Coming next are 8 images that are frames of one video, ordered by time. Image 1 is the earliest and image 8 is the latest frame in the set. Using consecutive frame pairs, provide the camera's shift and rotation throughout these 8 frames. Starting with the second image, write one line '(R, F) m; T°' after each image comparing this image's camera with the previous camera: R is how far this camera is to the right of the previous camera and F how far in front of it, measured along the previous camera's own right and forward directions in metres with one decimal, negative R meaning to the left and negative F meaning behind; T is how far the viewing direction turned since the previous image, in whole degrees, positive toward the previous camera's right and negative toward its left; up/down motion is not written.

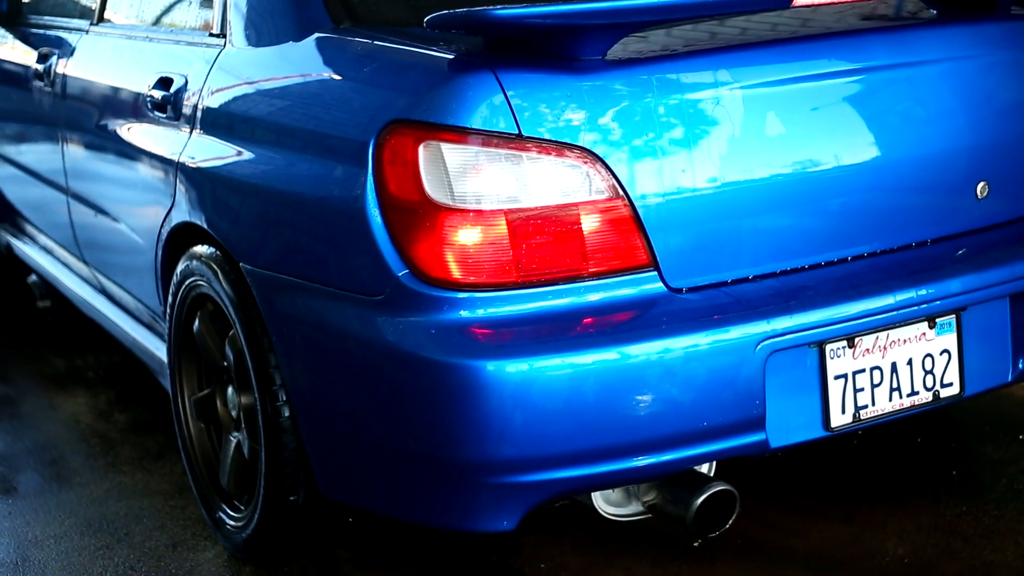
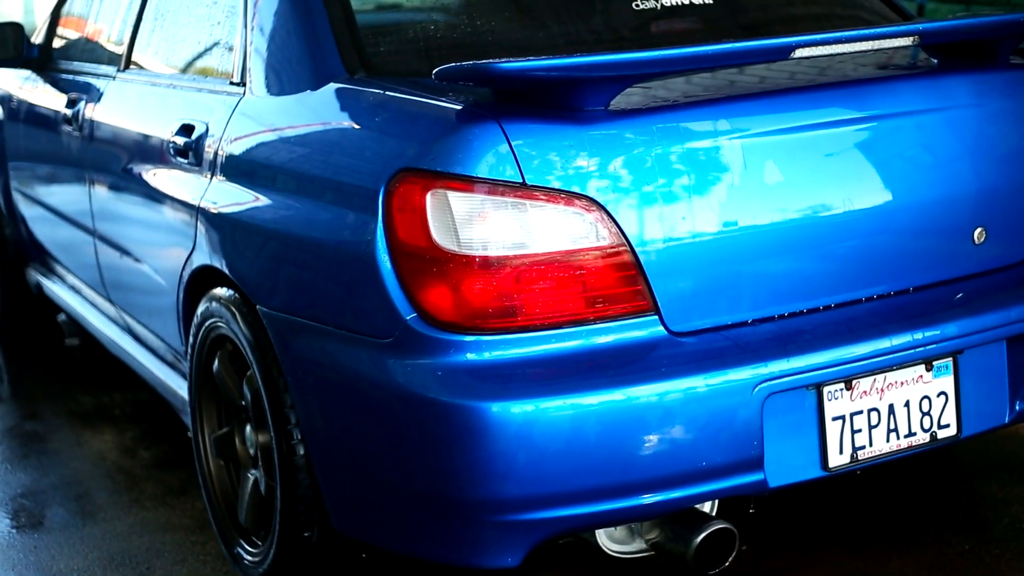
(0.0, -0.1) m; -1°
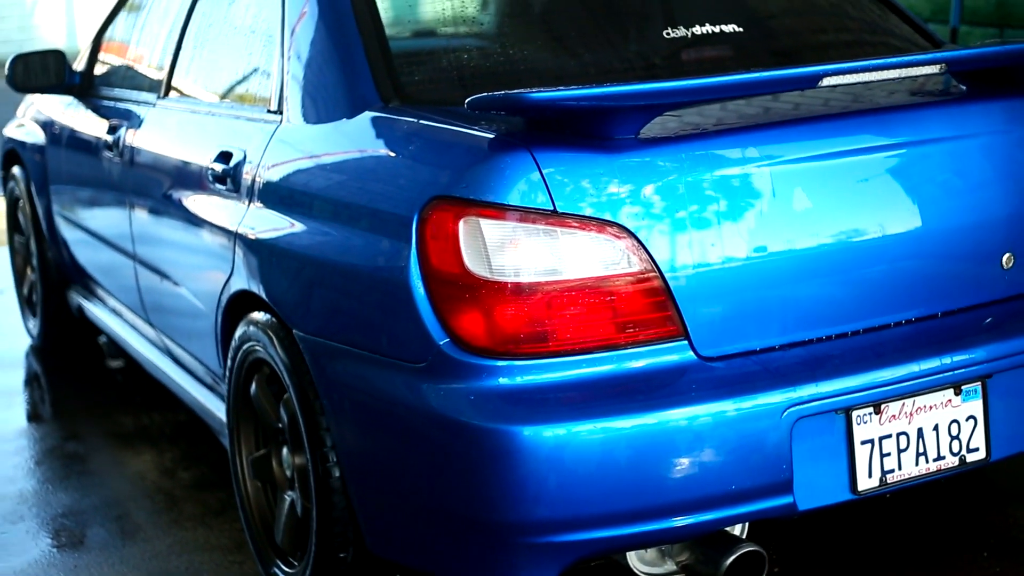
(0.0, 0.0) m; -1°
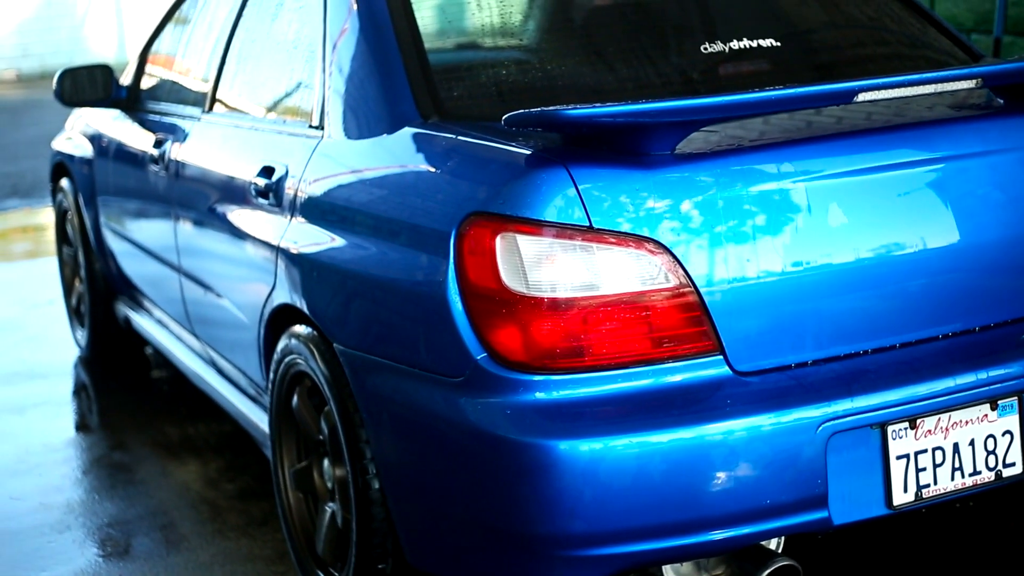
(0.0, 0.0) m; -2°
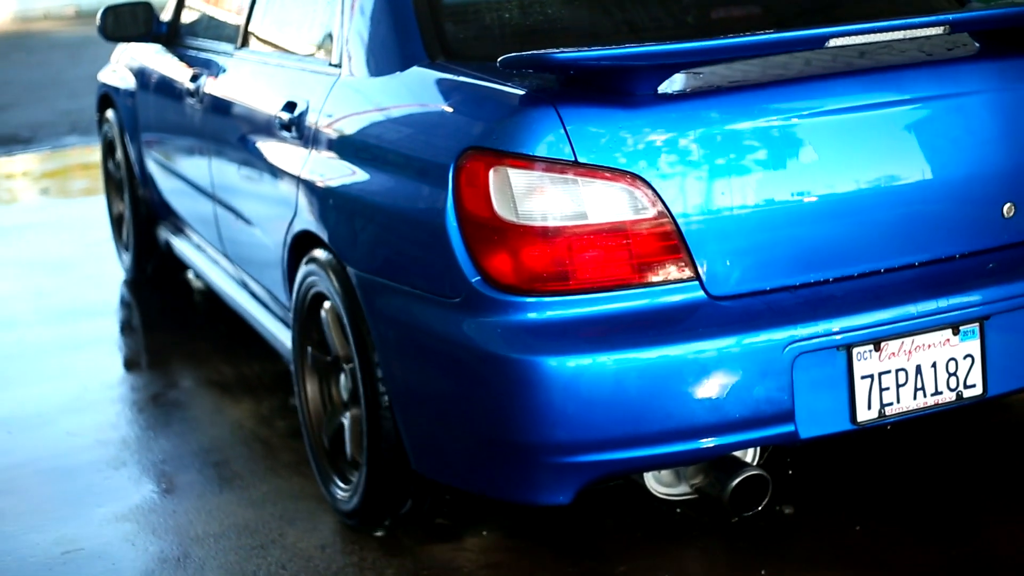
(+0.1, -0.2) m; -2°
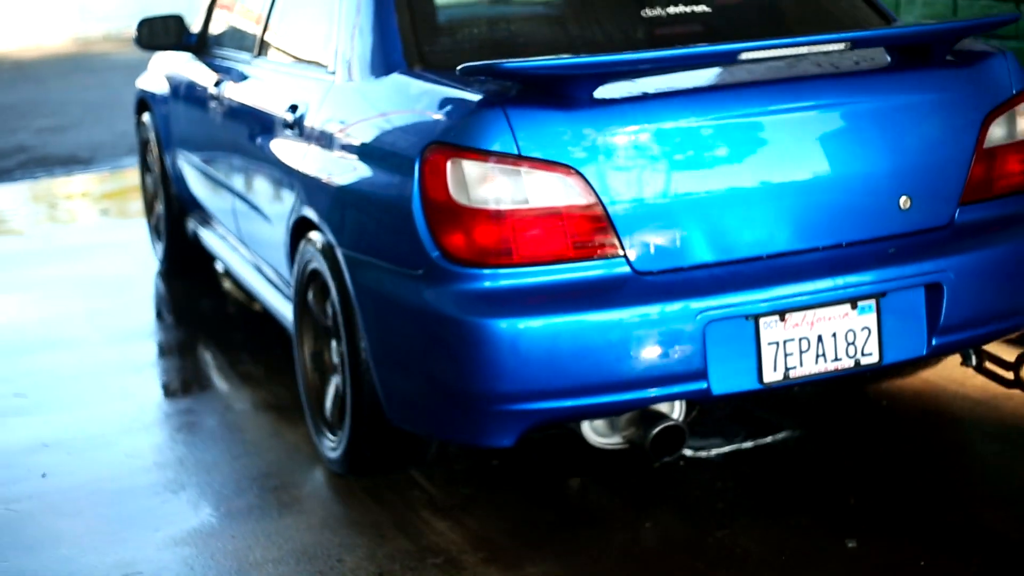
(+0.2, -0.4) m; -2°
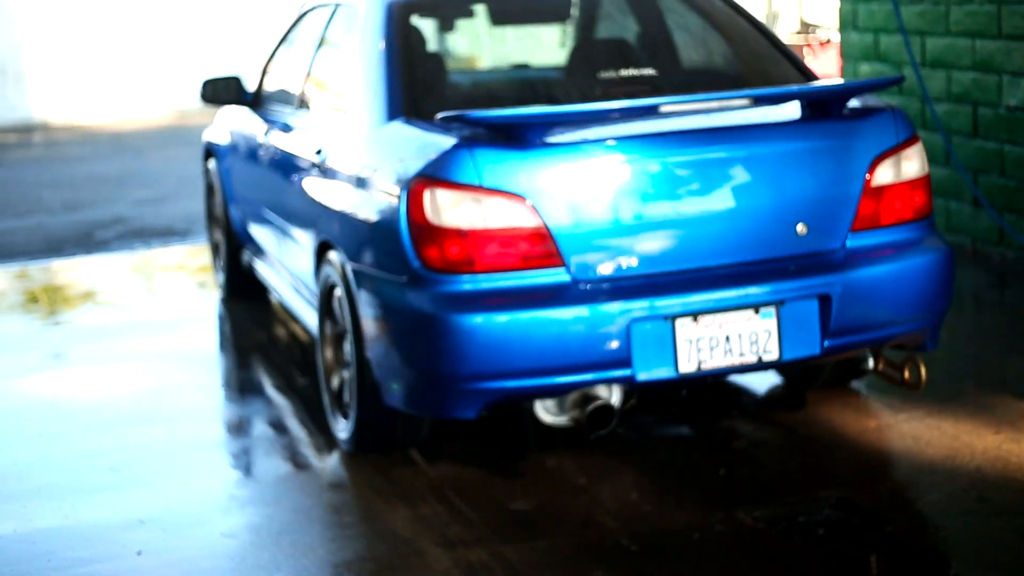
(+0.2, -0.7) m; -3°
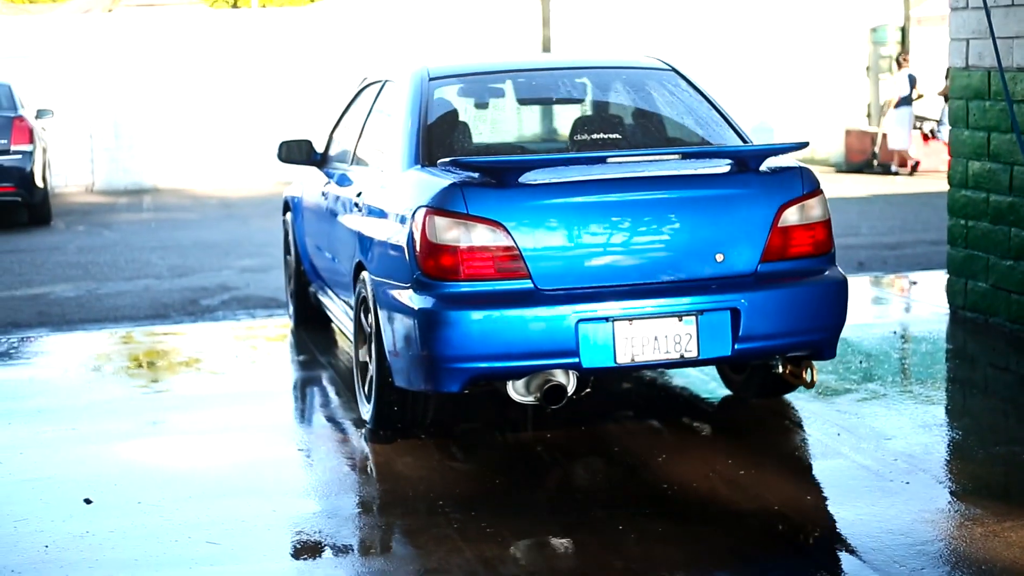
(+0.3, -1.1) m; -3°
